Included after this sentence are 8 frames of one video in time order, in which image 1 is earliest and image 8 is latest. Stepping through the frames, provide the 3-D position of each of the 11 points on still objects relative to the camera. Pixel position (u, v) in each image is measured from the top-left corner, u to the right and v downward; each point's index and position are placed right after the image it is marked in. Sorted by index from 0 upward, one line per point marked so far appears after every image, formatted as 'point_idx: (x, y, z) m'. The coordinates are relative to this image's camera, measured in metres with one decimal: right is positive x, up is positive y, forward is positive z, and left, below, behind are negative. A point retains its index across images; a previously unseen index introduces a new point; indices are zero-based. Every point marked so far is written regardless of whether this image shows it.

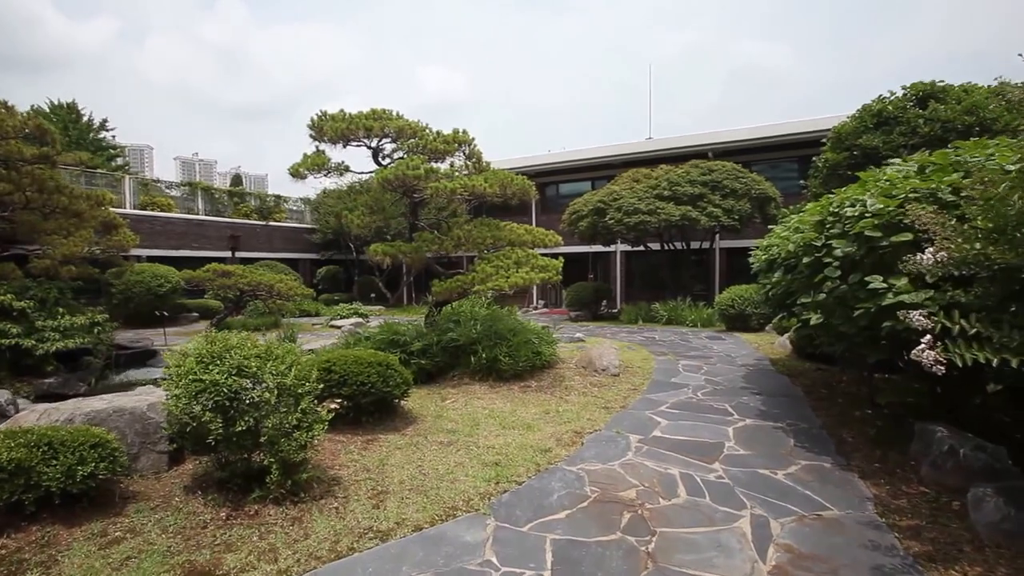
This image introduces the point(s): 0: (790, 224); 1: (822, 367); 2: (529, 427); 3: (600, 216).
0: (+2.2, +0.5, +5.5) m
1: (+3.2, -0.8, +7.4) m
2: (+0.1, -0.9, +4.5) m
3: (+1.6, +1.4, +13.4) m
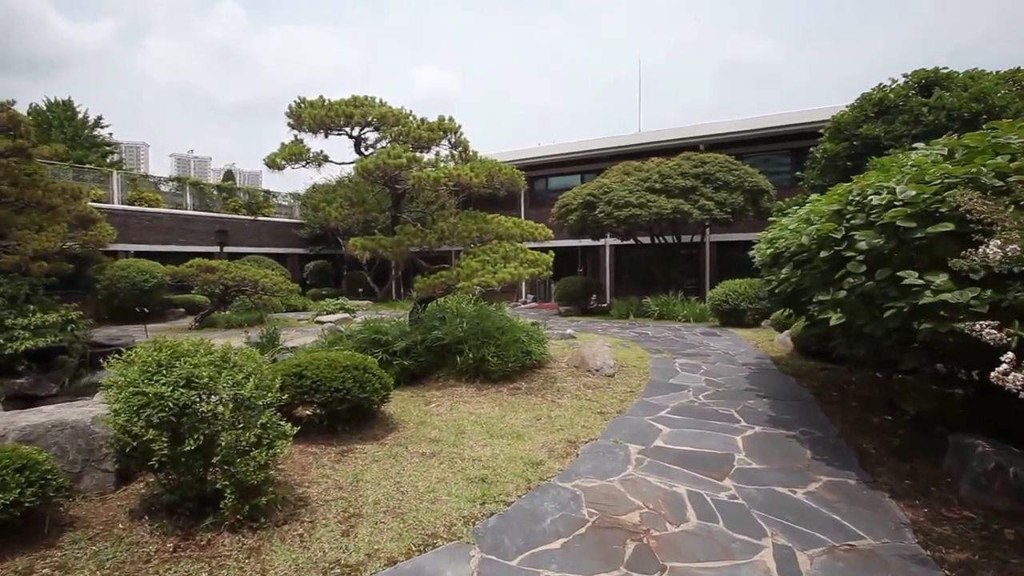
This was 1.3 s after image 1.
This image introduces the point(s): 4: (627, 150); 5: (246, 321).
0: (+2.1, +0.5, +5.2) m
1: (+3.1, -0.8, +7.1) m
2: (0.0, -0.9, +4.2) m
3: (+1.4, +1.4, +13.1) m
4: (+2.4, +3.0, +15.4) m
5: (-4.2, -0.5, +11.0) m
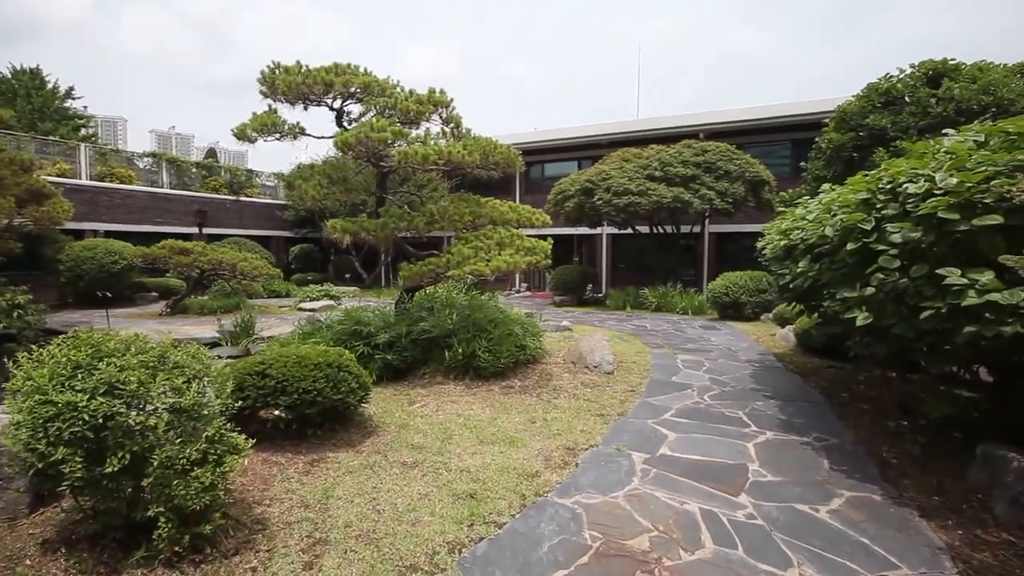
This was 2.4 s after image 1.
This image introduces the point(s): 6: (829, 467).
0: (+2.1, +0.6, +4.8) m
1: (+3.0, -0.7, +6.8) m
2: (0.0, -0.8, +3.8) m
3: (+1.3, +1.6, +12.6) m
4: (+2.3, +3.2, +14.9) m
5: (-4.3, -0.3, +10.6) m
6: (+1.7, -0.9, +3.7) m
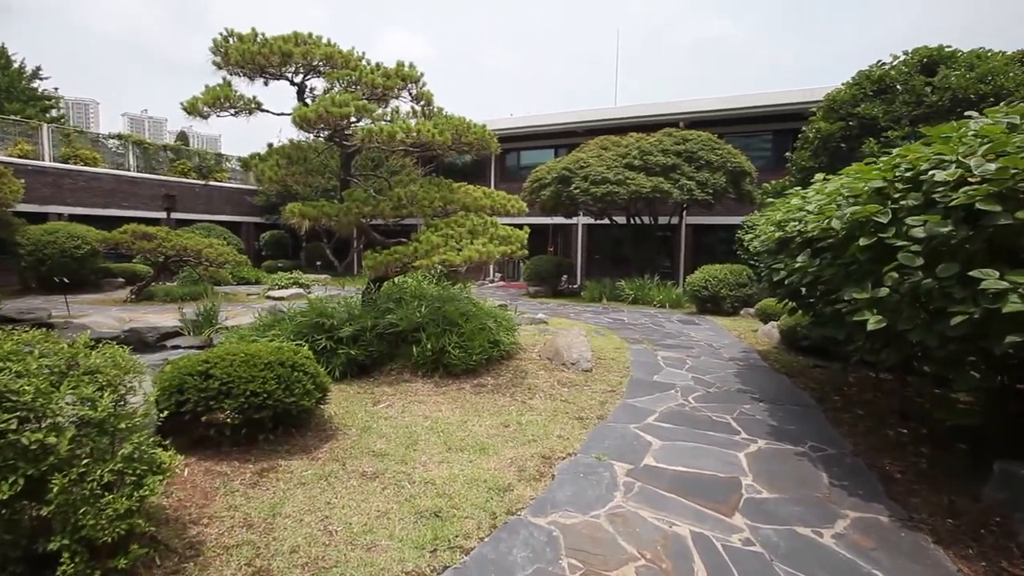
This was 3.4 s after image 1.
0: (+1.9, +0.6, +4.5) m
1: (+2.8, -0.7, +6.5) m
2: (-0.1, -0.8, +3.5) m
3: (+0.9, +1.8, +12.3) m
4: (+1.8, +3.4, +14.6) m
5: (-4.7, -0.1, +10.1) m
6: (+1.5, -0.9, +3.5) m
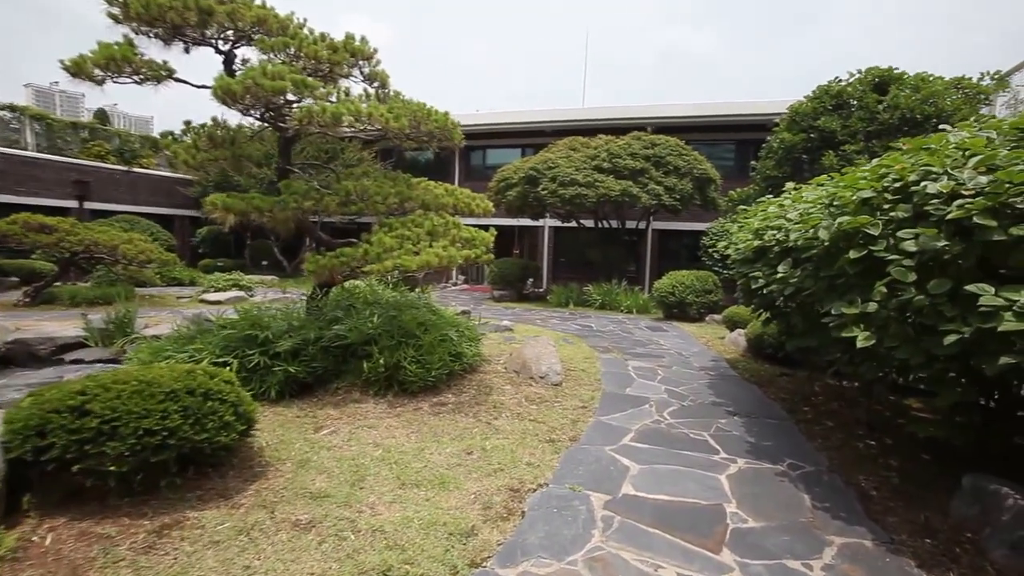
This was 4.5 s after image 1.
0: (+1.7, +0.5, +4.2) m
1: (+2.5, -0.8, +6.2) m
2: (-0.3, -0.8, +3.0) m
3: (+0.3, +1.7, +11.9) m
4: (+1.1, +3.3, +14.3) m
5: (-5.2, -0.1, +9.4) m
6: (+1.4, -1.0, +3.1) m
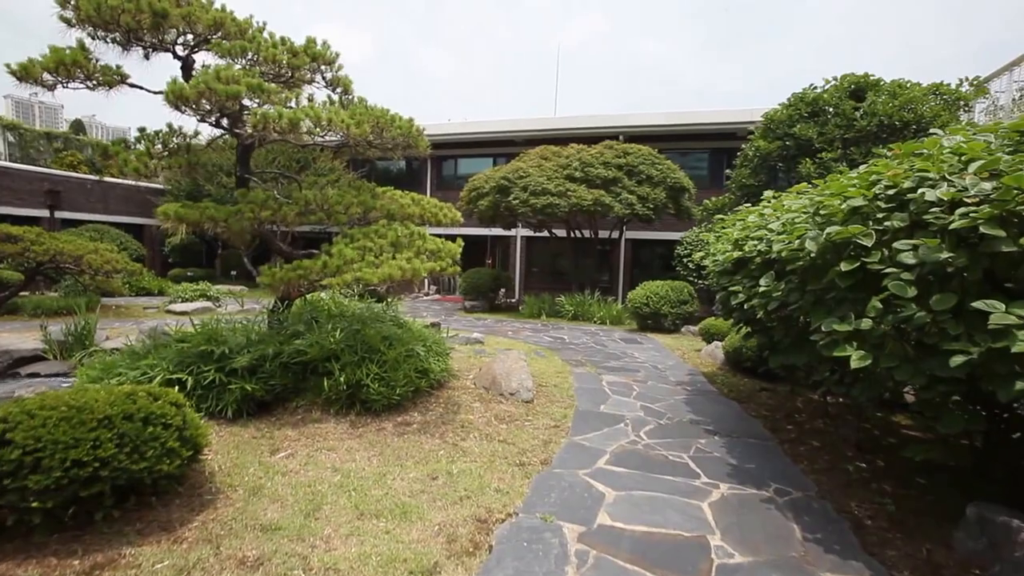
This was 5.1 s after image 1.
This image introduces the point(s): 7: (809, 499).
0: (+1.6, +0.4, +4.1) m
1: (+2.2, -0.9, +6.1) m
2: (-0.4, -0.9, +2.8) m
3: (-0.1, +1.5, +11.8) m
4: (+0.6, +3.1, +14.2) m
5: (-5.5, -0.2, +9.0) m
6: (+1.2, -1.1, +3.0) m
7: (+1.4, -1.0, +3.4) m
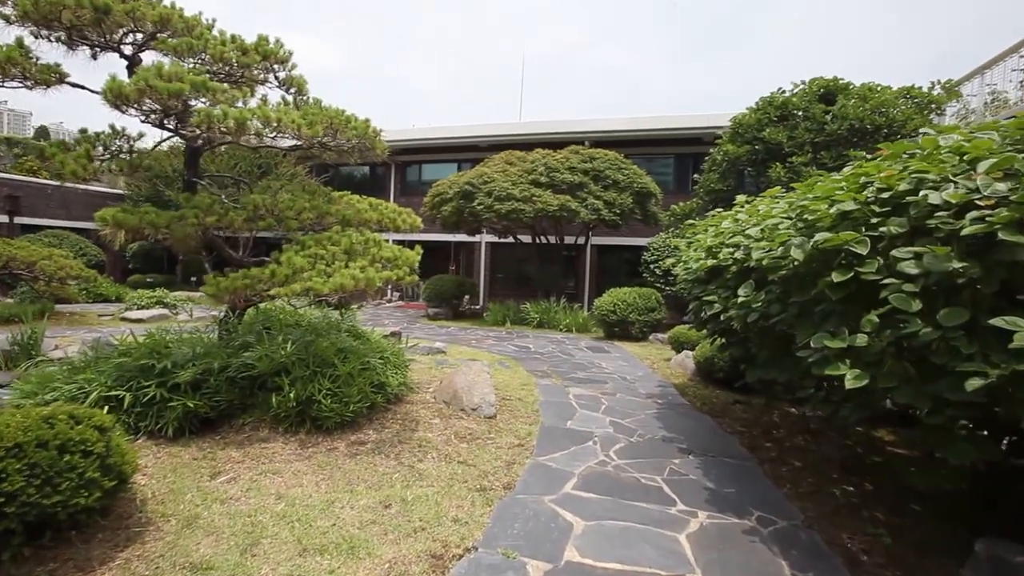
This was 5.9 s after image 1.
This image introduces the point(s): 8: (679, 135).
0: (+1.3, +0.4, +3.9) m
1: (+1.9, -0.9, +6.0) m
2: (-0.6, -0.9, +2.6) m
3: (-0.7, +1.4, +11.5) m
4: (-0.1, +2.9, +14.0) m
5: (-6.0, -0.3, +8.5) m
6: (+1.1, -1.1, +2.8) m
7: (+1.3, -1.1, +3.2) m
8: (+2.9, +2.7, +12.6) m
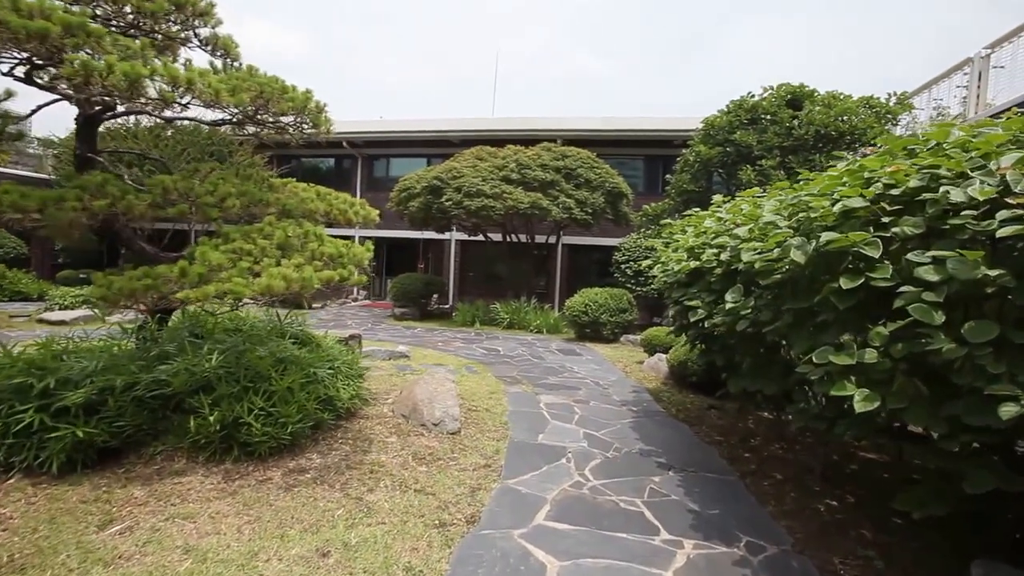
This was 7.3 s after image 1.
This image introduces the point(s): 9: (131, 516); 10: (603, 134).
0: (+1.2, +0.4, +3.5) m
1: (+1.7, -1.0, +5.6) m
2: (-0.7, -0.9, +2.1) m
3: (-1.2, +1.4, +11.0) m
4: (-0.7, +2.9, +13.5) m
5: (-6.3, -0.3, +7.8) m
6: (+0.9, -1.1, +2.4) m
7: (+1.1, -1.1, +2.8) m
8: (+2.4, +2.7, +12.2) m
9: (-1.4, -0.8, +2.7) m
10: (+1.7, +2.8, +12.5) m
